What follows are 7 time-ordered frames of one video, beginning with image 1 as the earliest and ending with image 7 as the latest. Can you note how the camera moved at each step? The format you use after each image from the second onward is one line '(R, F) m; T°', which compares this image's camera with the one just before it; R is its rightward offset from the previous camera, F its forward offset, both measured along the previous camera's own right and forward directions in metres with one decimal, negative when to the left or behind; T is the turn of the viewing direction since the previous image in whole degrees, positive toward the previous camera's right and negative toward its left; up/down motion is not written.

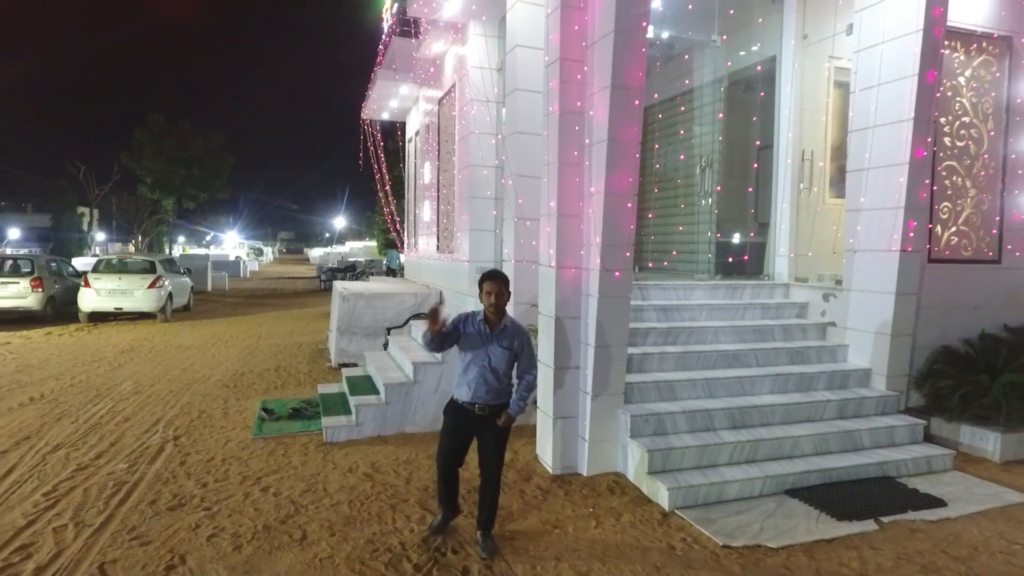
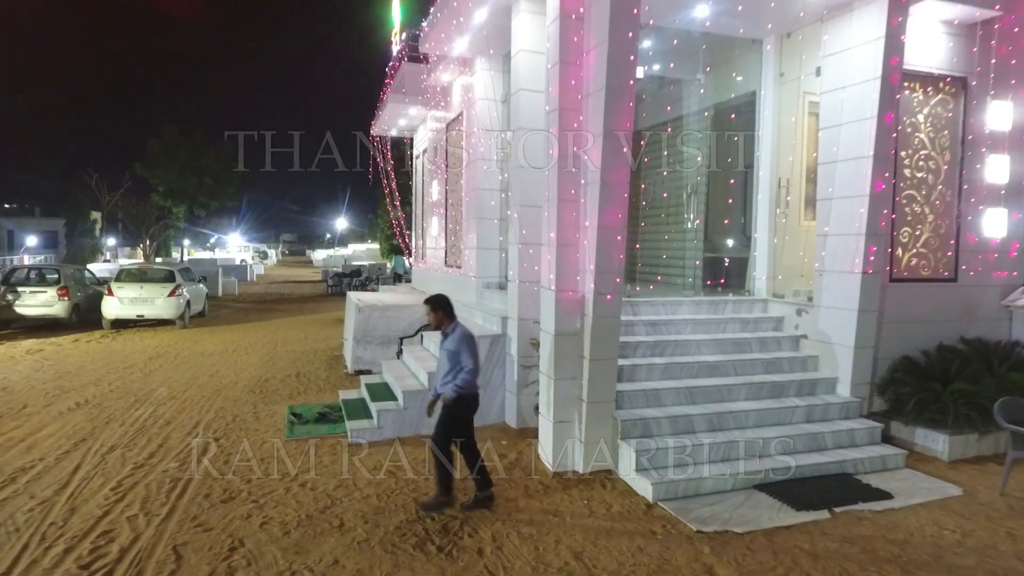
(0.0, -0.7) m; 0°
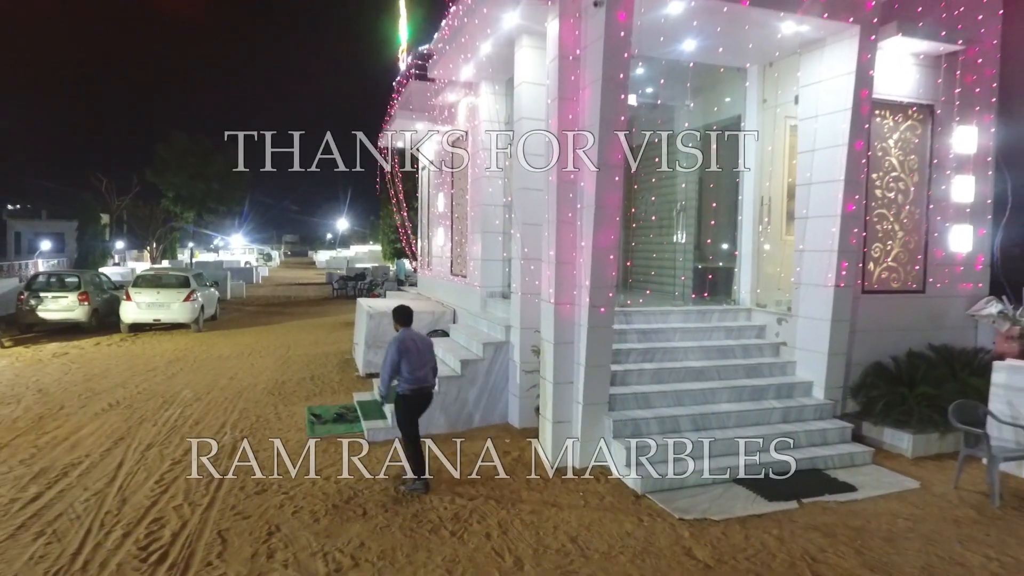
(0.0, -0.6) m; 0°
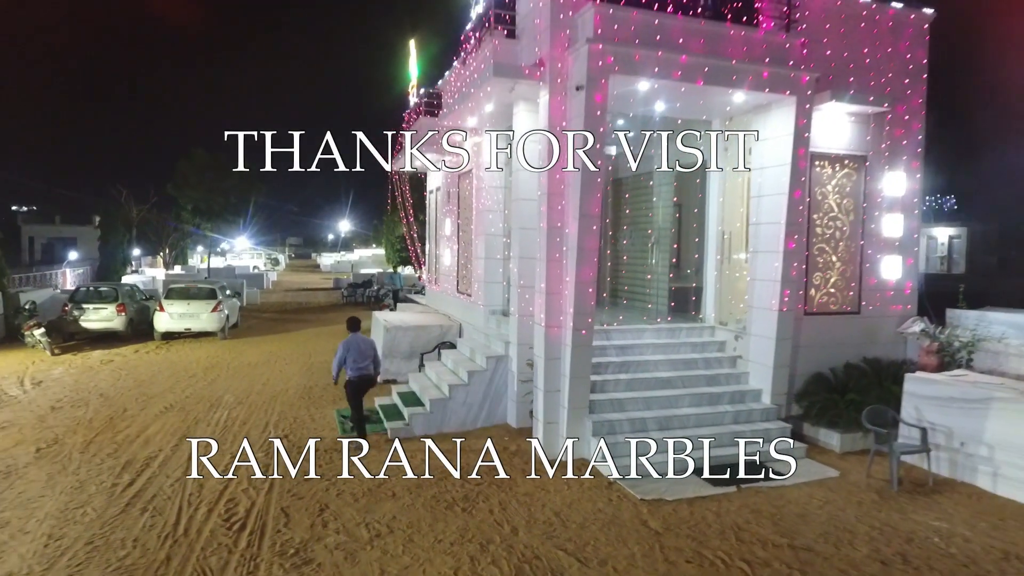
(0.0, -1.3) m; 0°
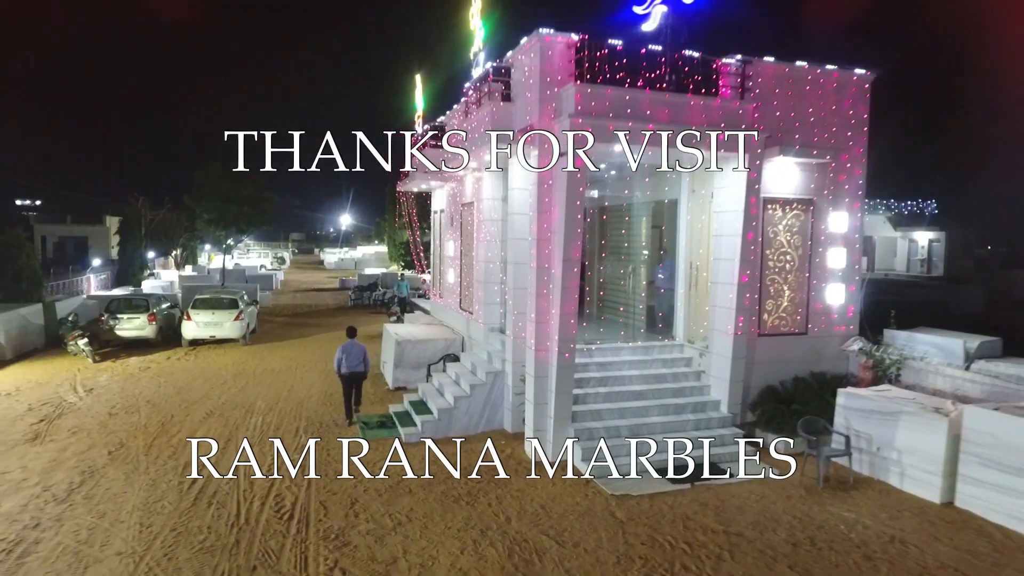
(+0.1, -1.4) m; 0°
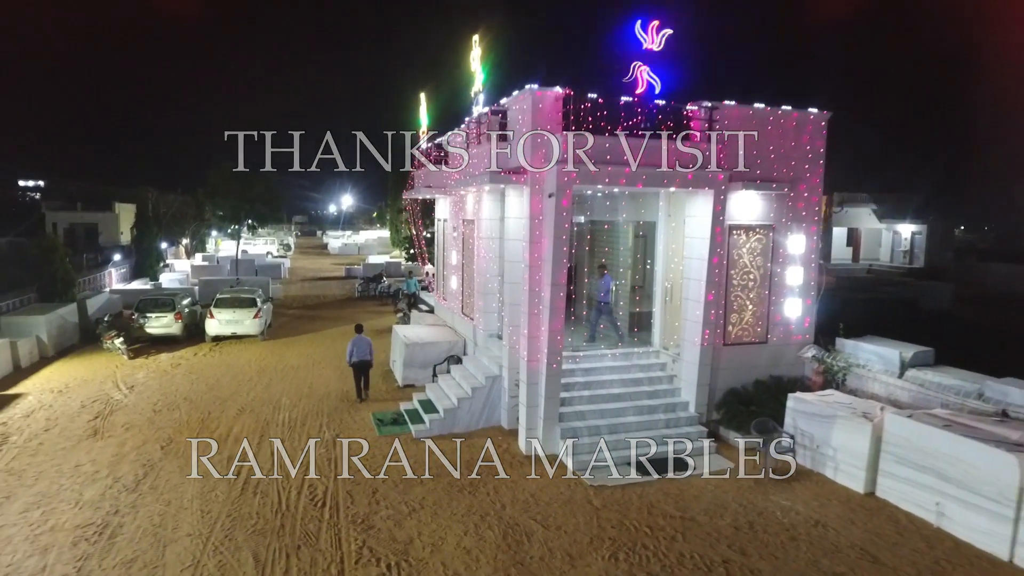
(+0.1, -1.4) m; 0°
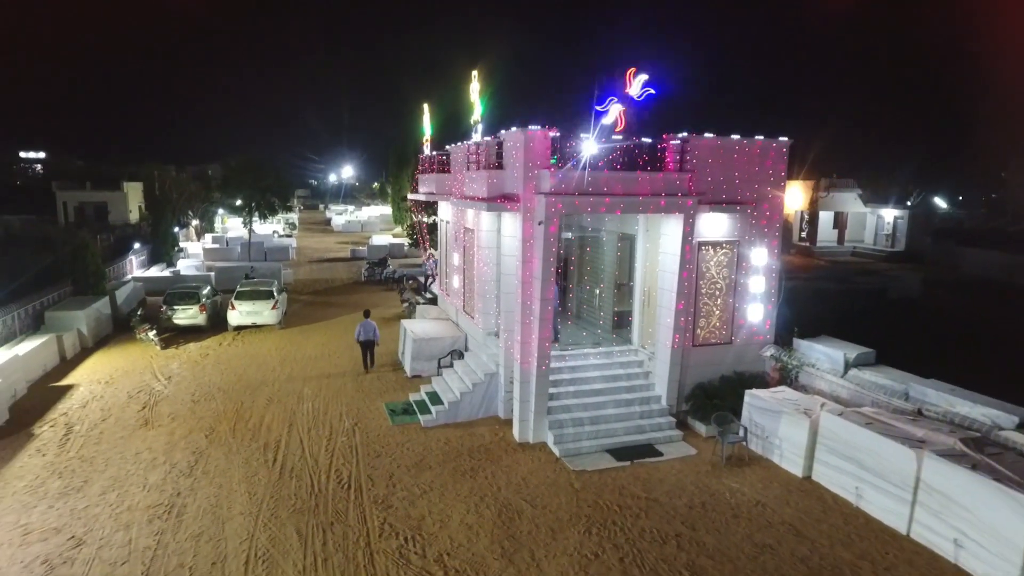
(+0.1, -1.5) m; 0°
